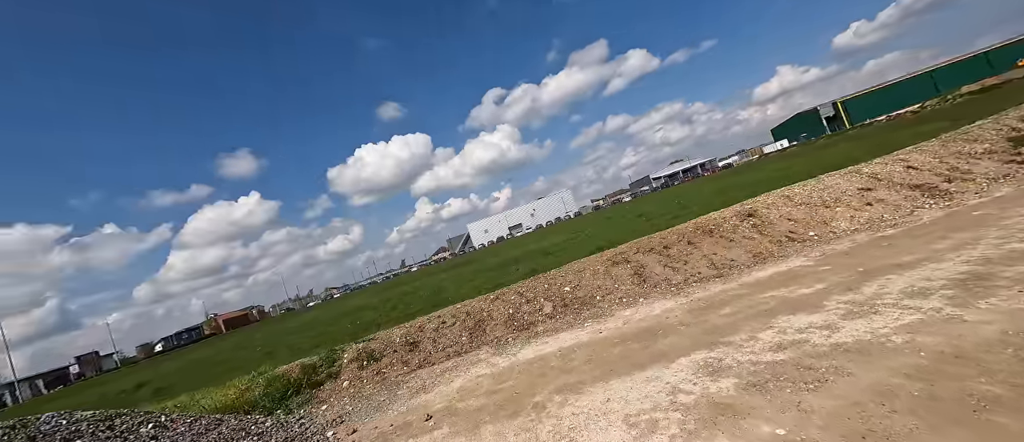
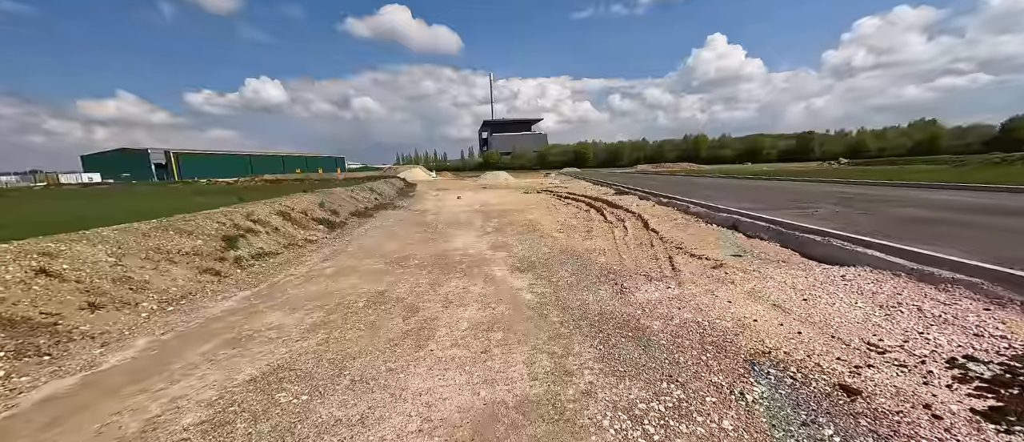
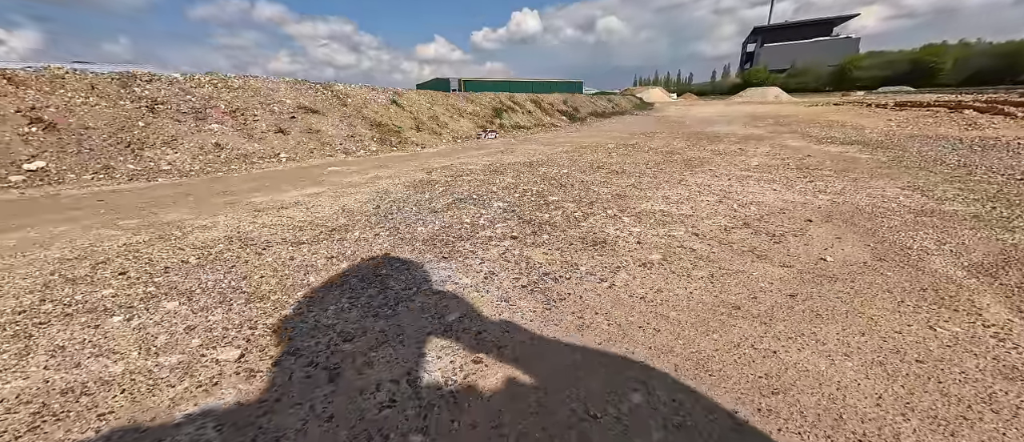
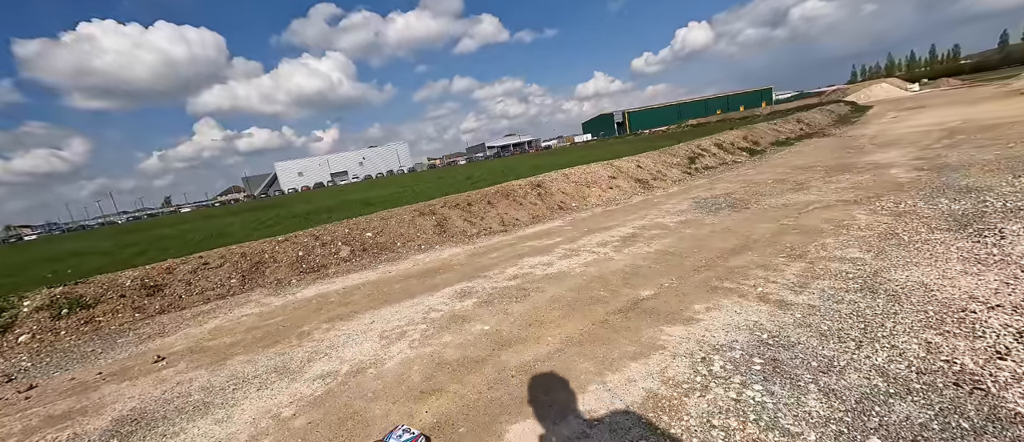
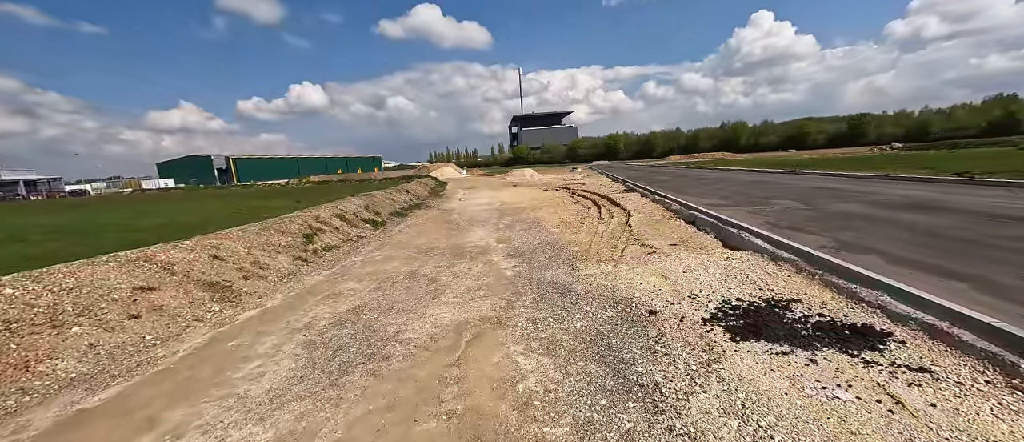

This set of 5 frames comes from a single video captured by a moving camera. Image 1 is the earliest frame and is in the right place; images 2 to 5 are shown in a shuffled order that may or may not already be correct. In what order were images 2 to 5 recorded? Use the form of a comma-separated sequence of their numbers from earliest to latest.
4, 5, 2, 3
